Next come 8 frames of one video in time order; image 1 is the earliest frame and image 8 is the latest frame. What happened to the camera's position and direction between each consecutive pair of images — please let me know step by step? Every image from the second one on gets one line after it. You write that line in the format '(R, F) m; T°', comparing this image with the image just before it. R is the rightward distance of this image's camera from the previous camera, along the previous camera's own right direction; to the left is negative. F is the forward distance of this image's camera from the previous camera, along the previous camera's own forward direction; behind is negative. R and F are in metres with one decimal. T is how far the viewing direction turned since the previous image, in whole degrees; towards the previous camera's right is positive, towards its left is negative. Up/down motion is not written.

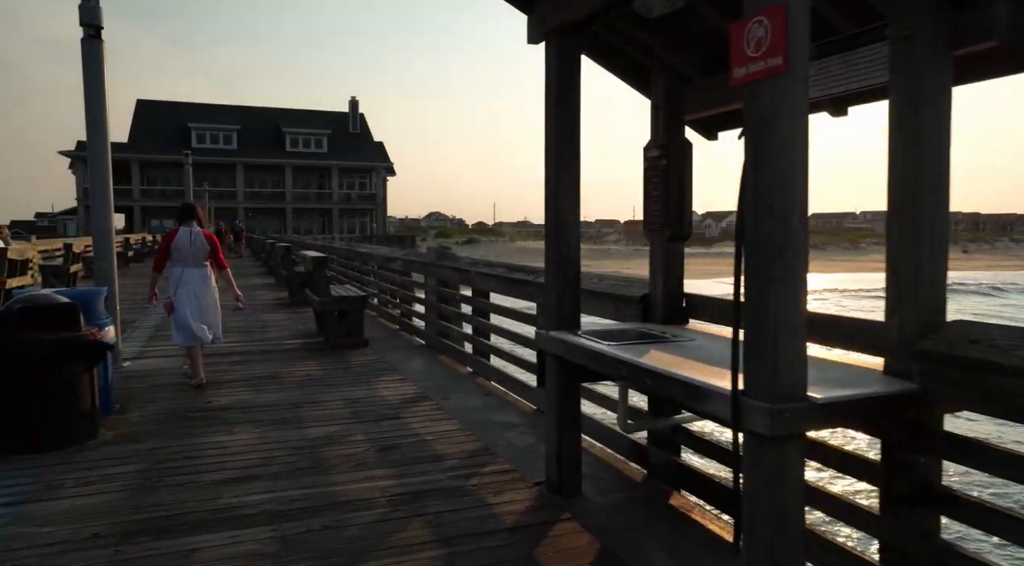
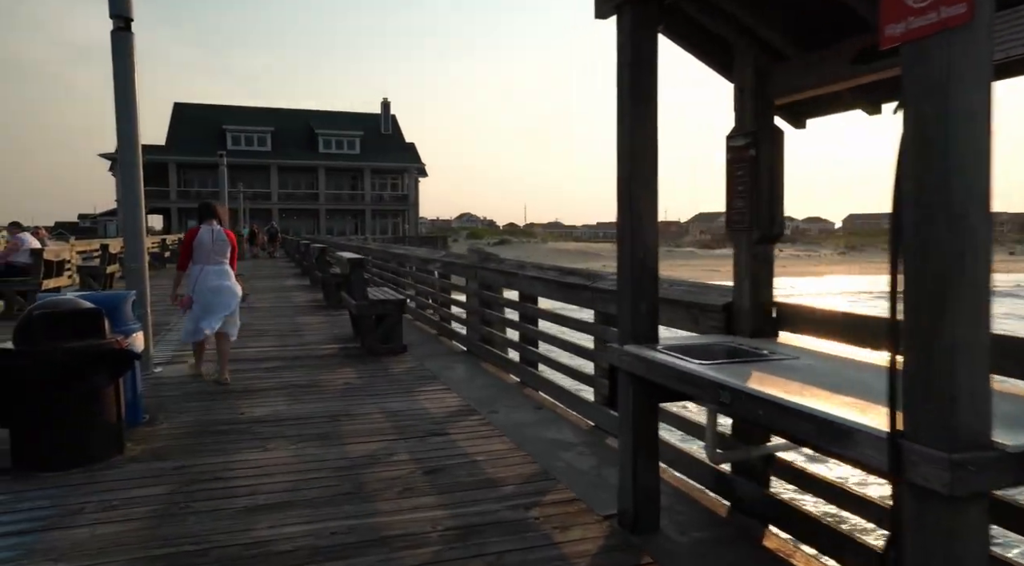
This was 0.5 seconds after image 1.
(-0.2, +0.4) m; -2°
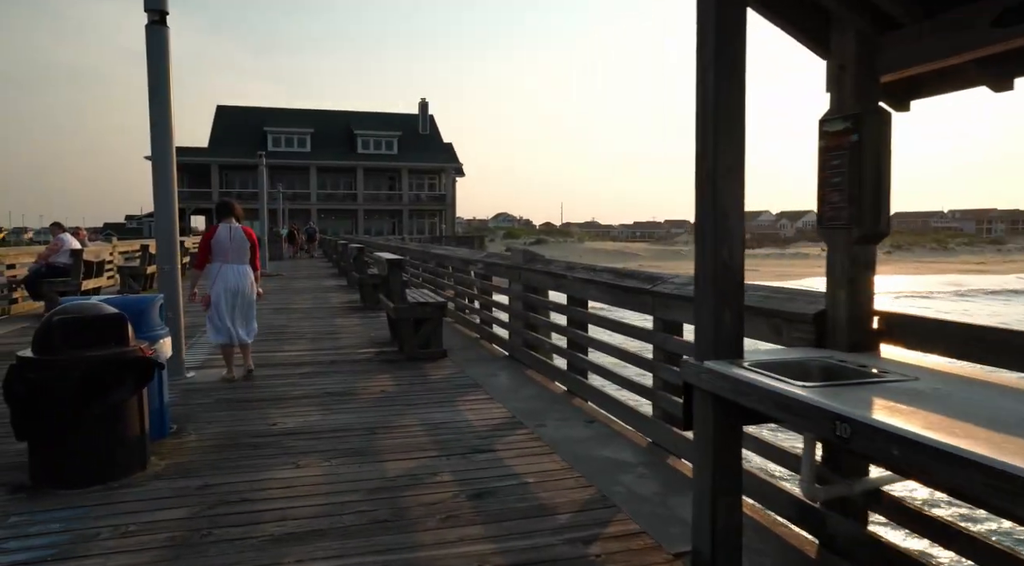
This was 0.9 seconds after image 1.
(-0.1, +0.4) m; -3°
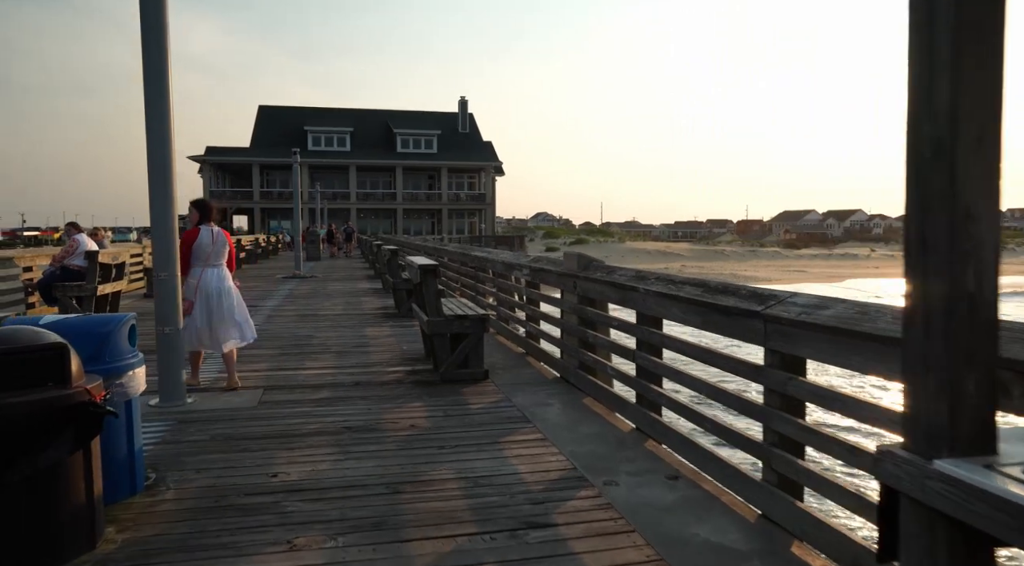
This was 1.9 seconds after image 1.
(-0.1, +1.0) m; -3°
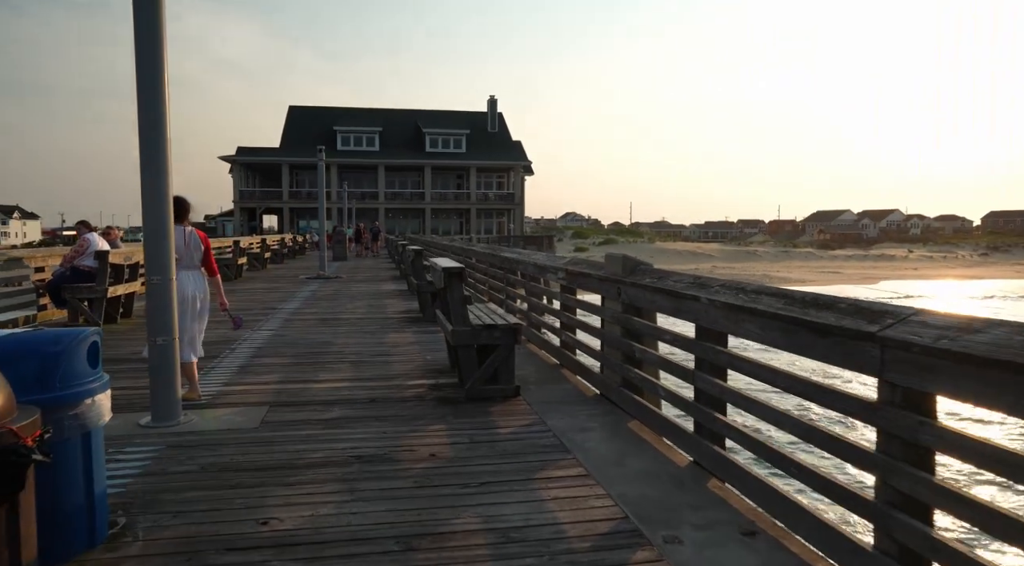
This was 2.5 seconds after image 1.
(0.0, +0.6) m; -2°
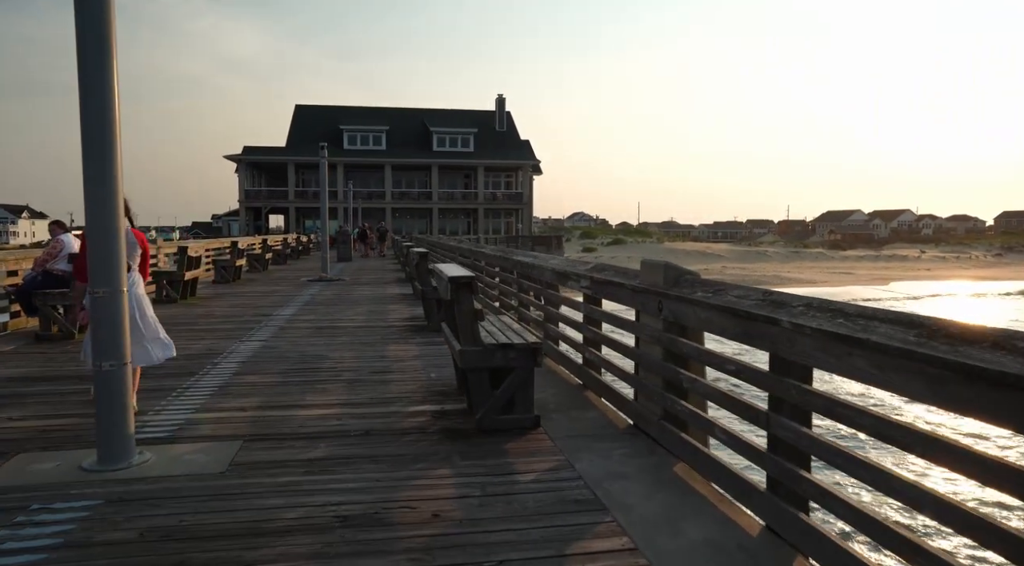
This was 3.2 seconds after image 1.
(-0.1, +0.8) m; -1°
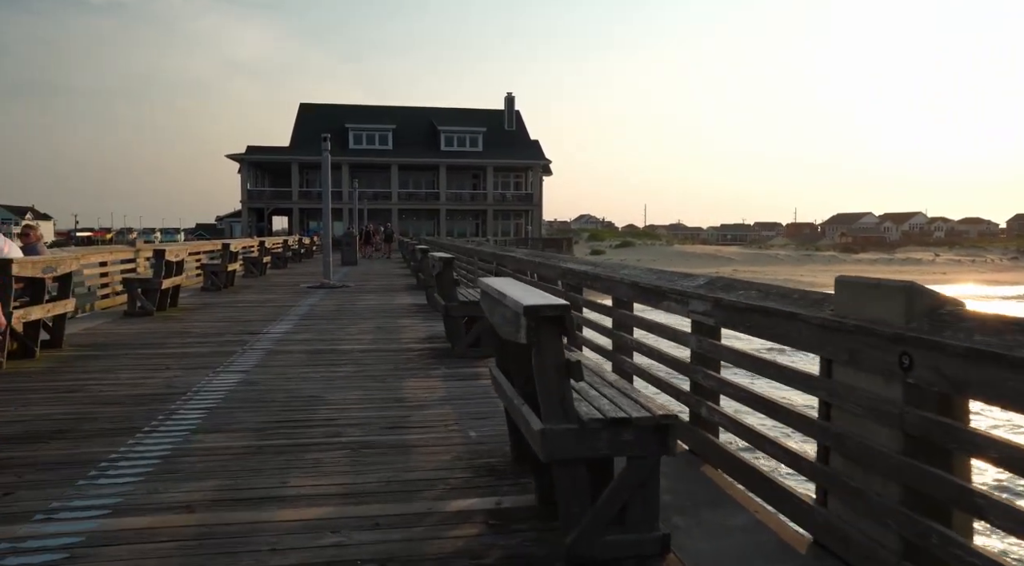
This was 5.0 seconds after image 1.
(-0.4, +1.8) m; 0°
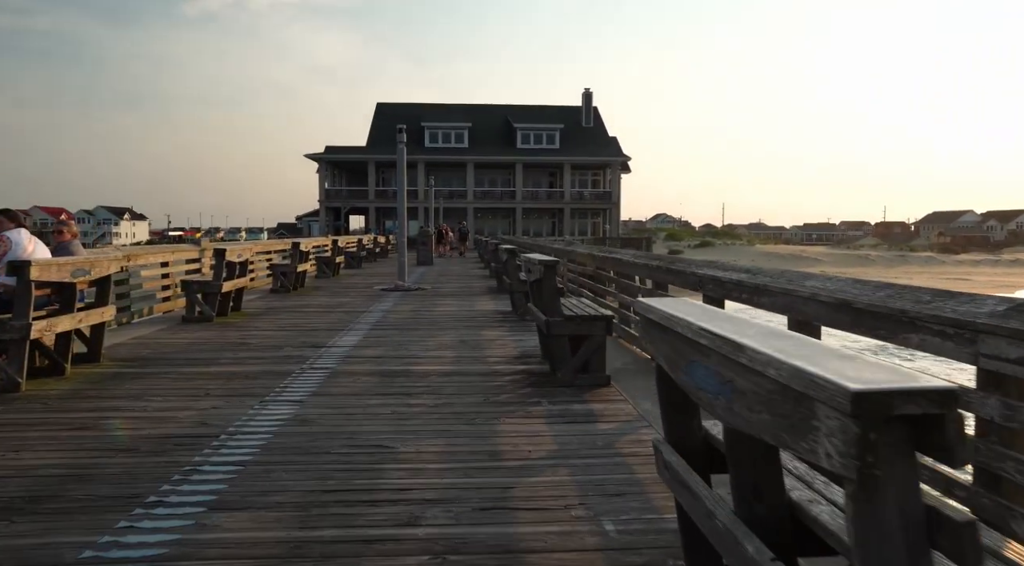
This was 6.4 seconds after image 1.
(-0.4, +1.4) m; -6°
